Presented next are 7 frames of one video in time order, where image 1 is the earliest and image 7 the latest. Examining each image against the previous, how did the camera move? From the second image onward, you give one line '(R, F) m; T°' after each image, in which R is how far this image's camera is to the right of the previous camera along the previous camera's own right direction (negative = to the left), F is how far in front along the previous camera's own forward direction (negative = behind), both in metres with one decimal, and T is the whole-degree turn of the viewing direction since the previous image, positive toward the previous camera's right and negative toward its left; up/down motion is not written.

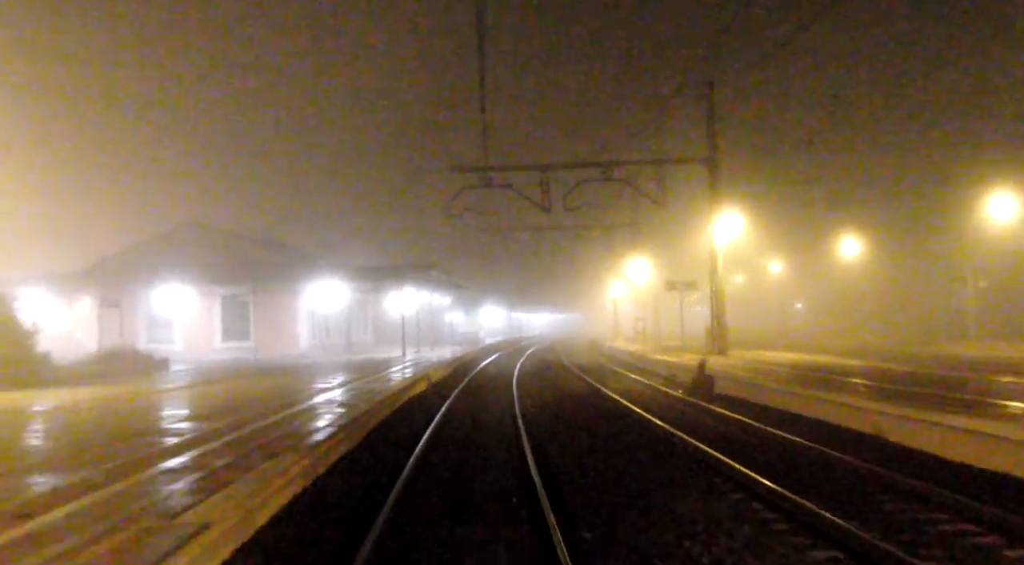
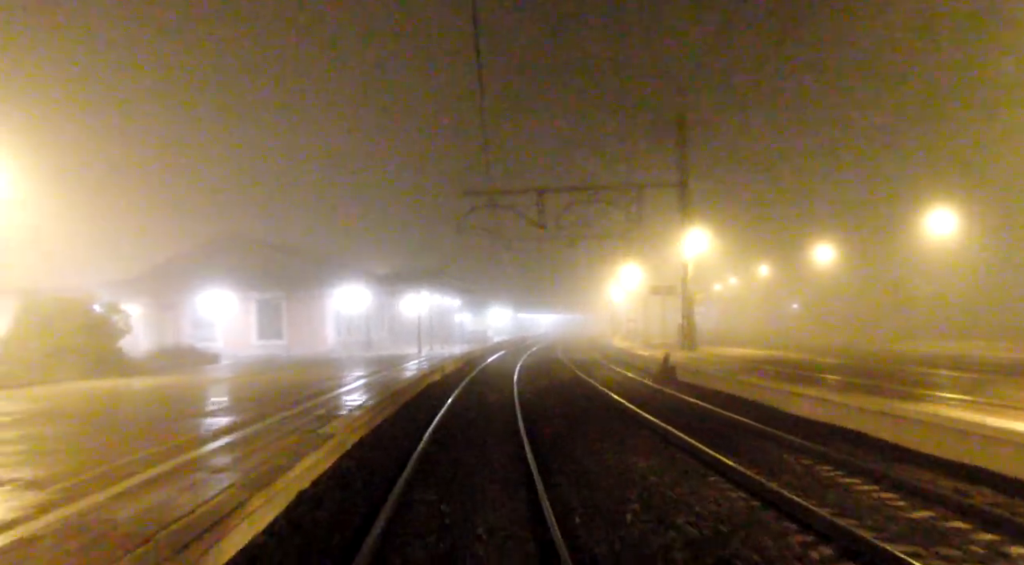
(+0.2, -3.5) m; -1°
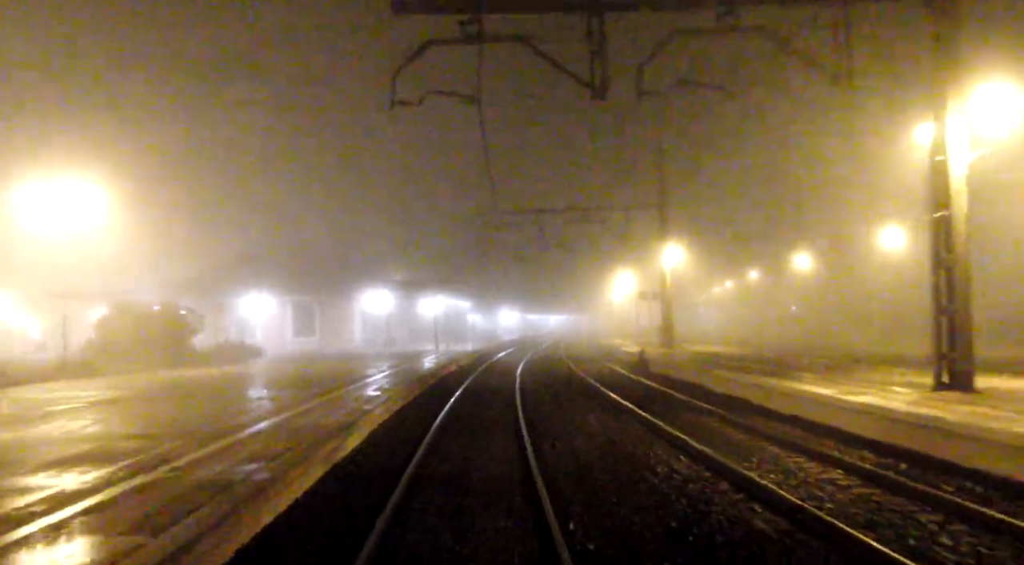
(+0.3, -4.0) m; -1°
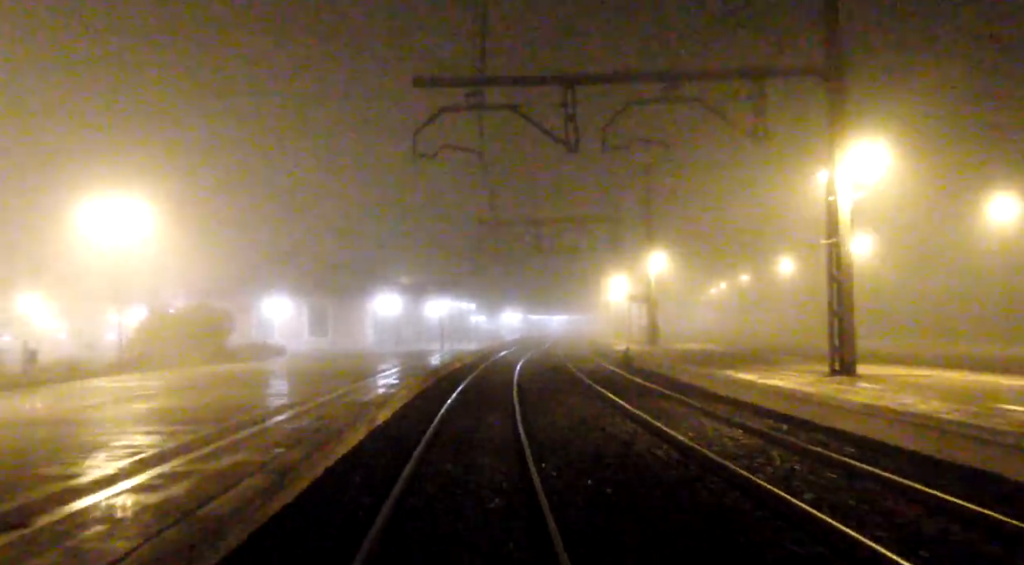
(+0.2, -2.9) m; 0°
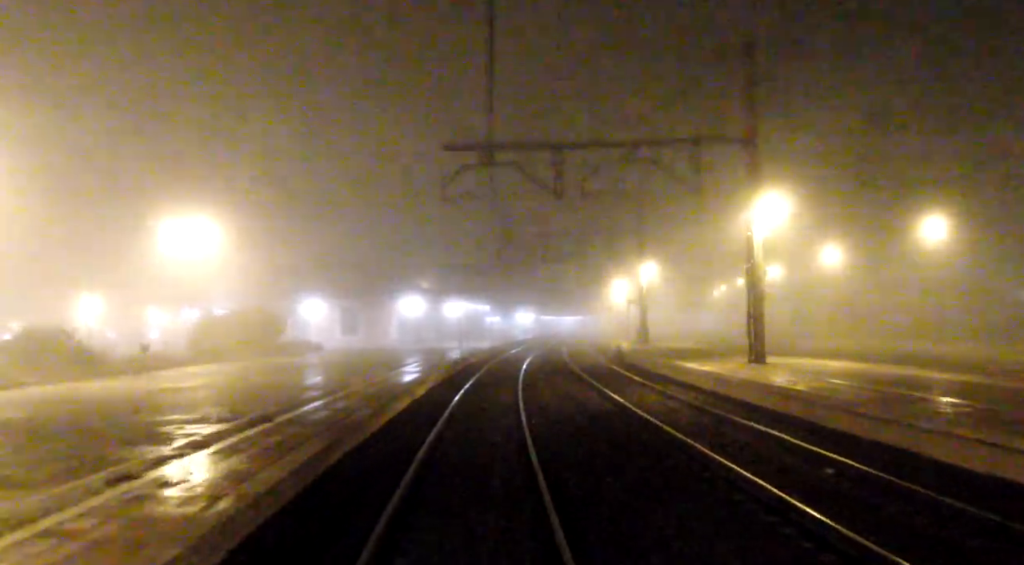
(+0.4, -4.4) m; -1°
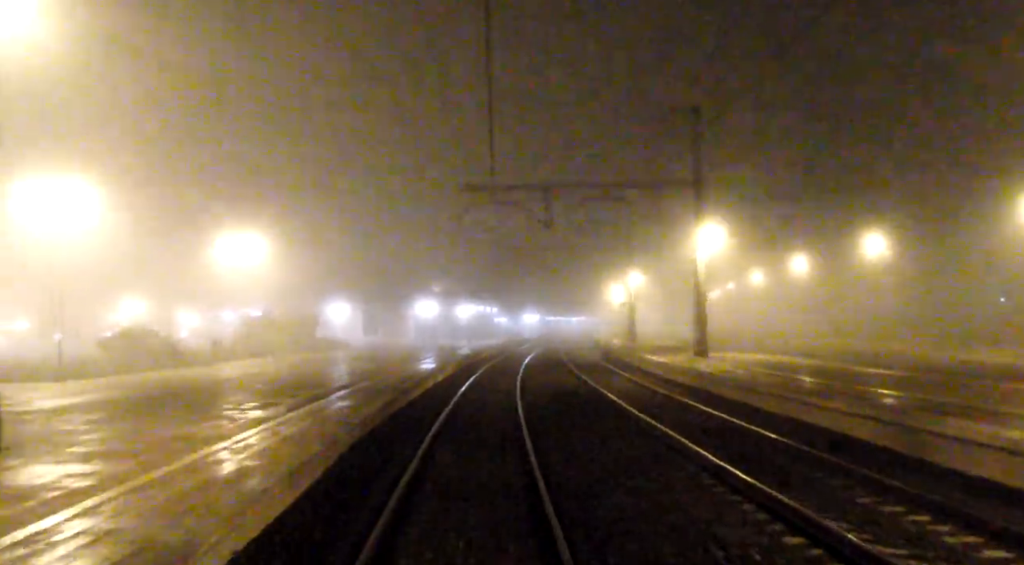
(+0.4, -4.7) m; -1°
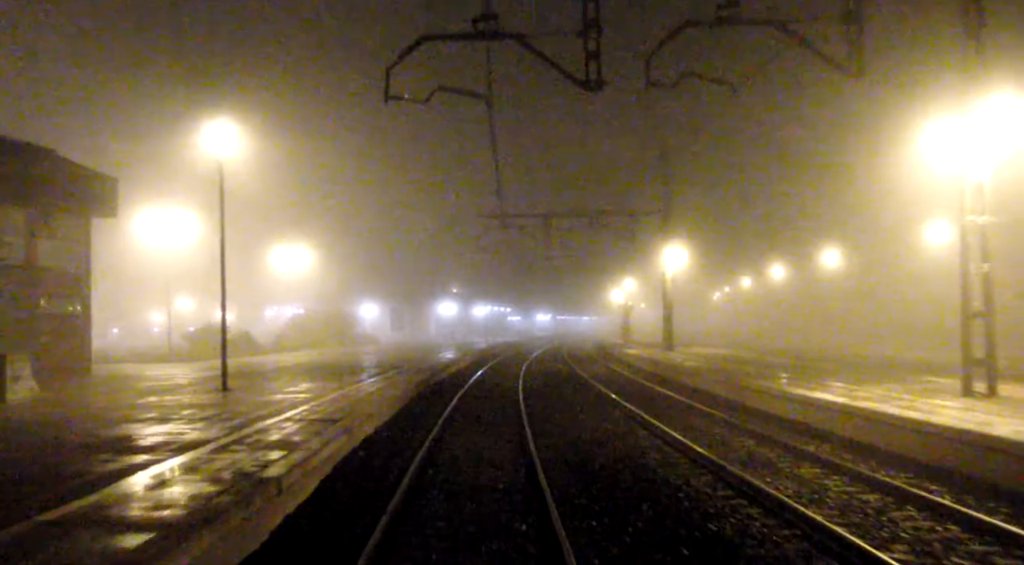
(+0.4, -5.5) m; -1°
